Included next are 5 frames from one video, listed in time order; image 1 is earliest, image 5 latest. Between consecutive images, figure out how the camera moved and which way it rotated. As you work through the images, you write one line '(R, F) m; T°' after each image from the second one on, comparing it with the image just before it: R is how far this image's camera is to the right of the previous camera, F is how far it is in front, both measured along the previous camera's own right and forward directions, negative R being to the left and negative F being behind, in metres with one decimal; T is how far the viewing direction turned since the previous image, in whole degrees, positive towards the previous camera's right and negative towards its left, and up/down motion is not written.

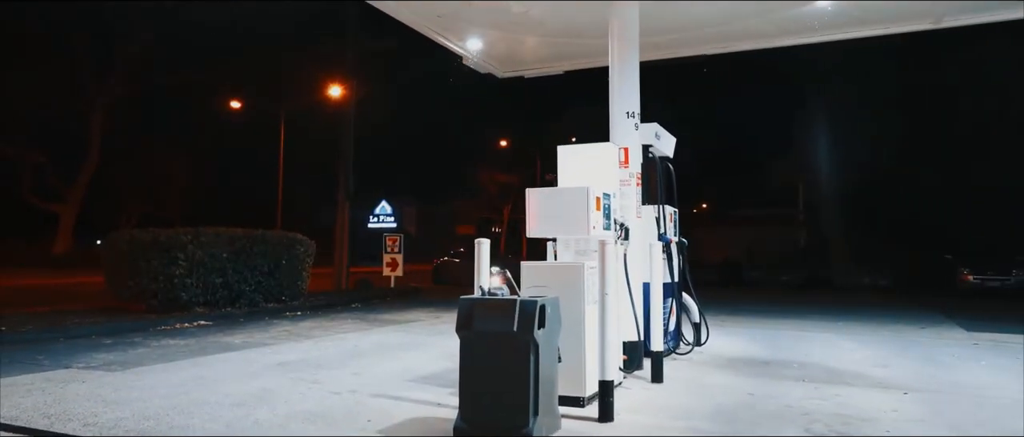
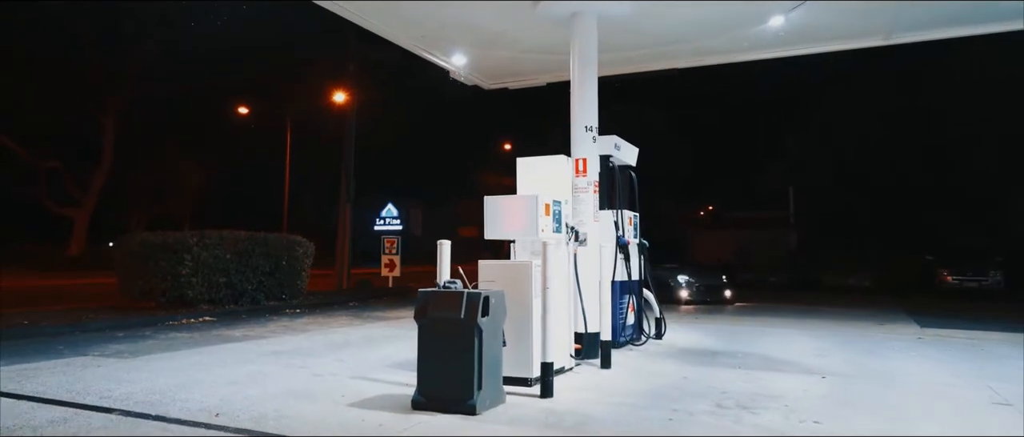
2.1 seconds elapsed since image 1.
(+0.5, -0.9) m; -1°
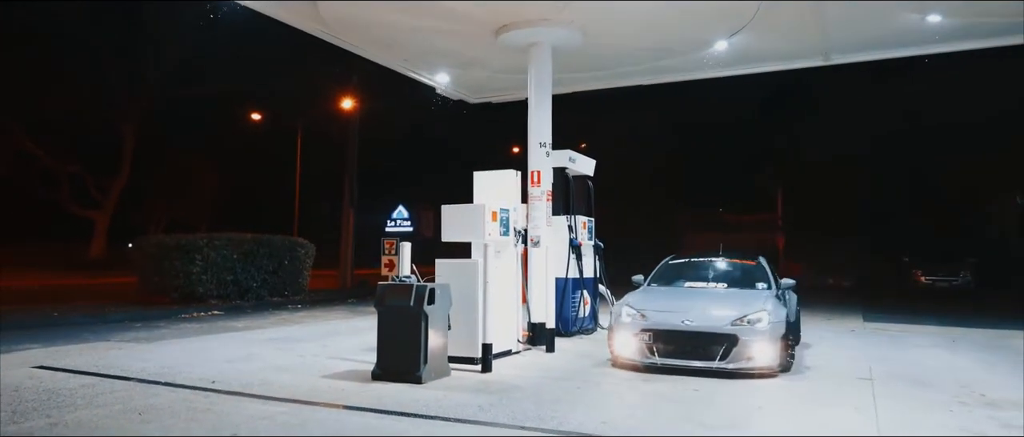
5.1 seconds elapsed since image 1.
(+0.7, -1.3) m; -1°
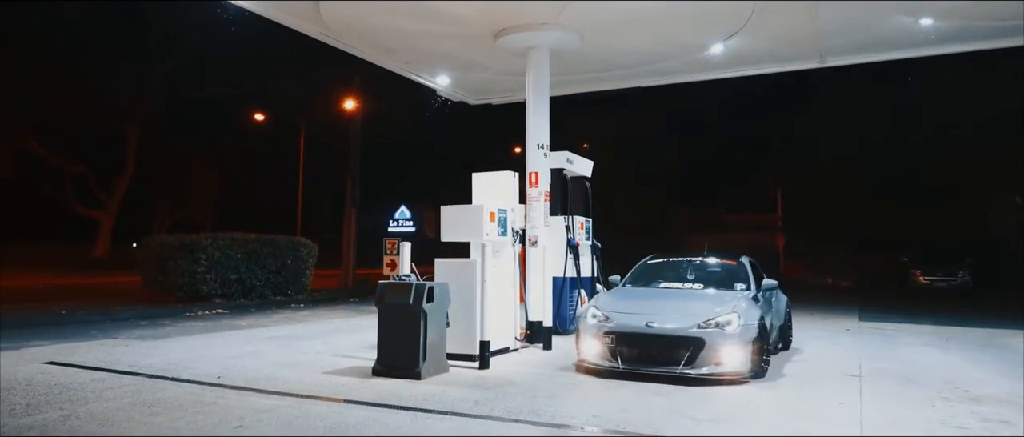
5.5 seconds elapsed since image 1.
(+0.1, -0.2) m; 0°
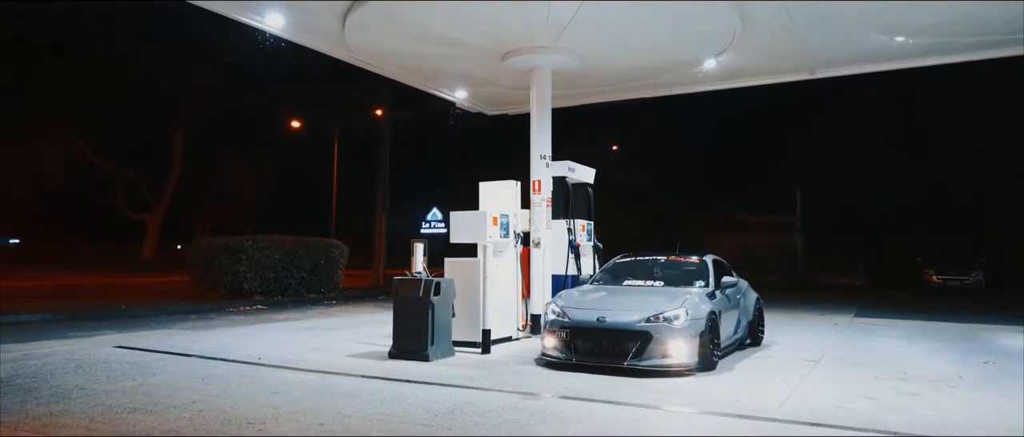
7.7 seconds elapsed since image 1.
(+0.5, -1.1) m; -3°
